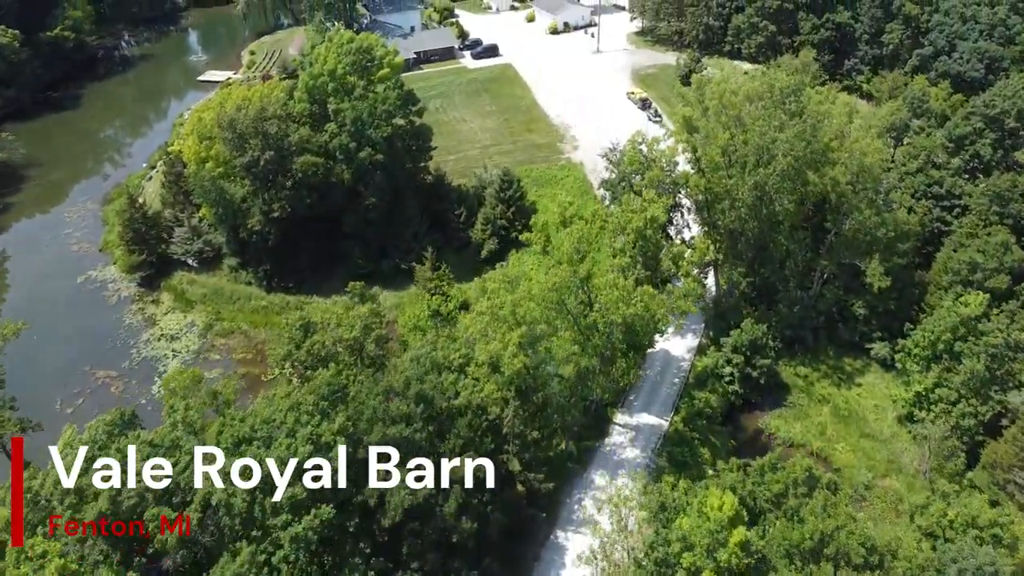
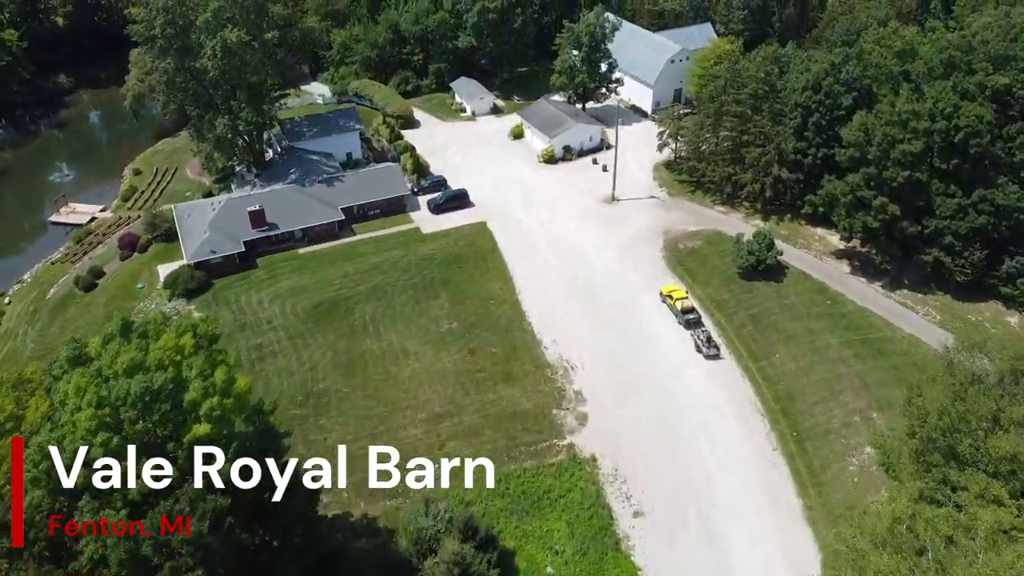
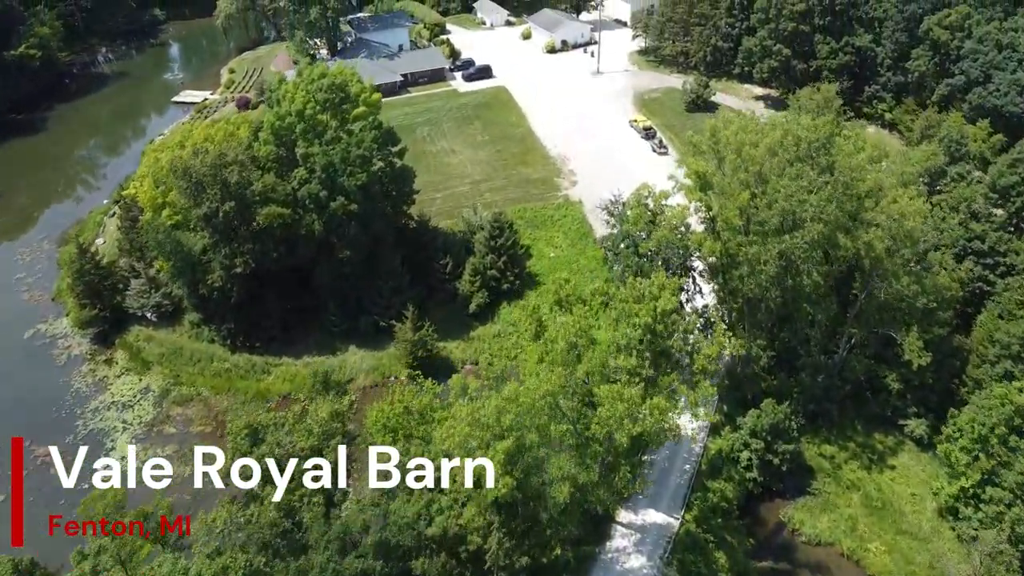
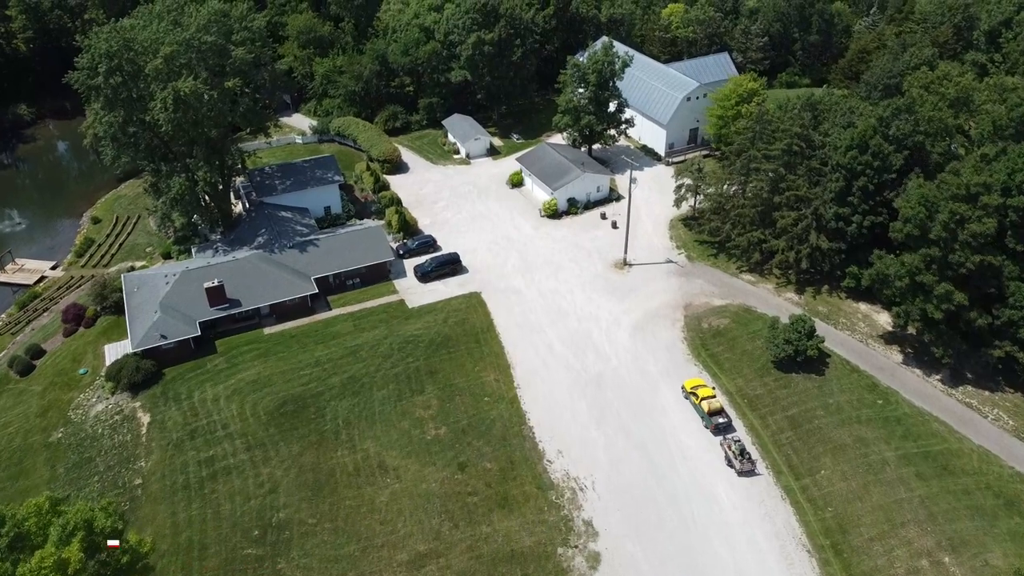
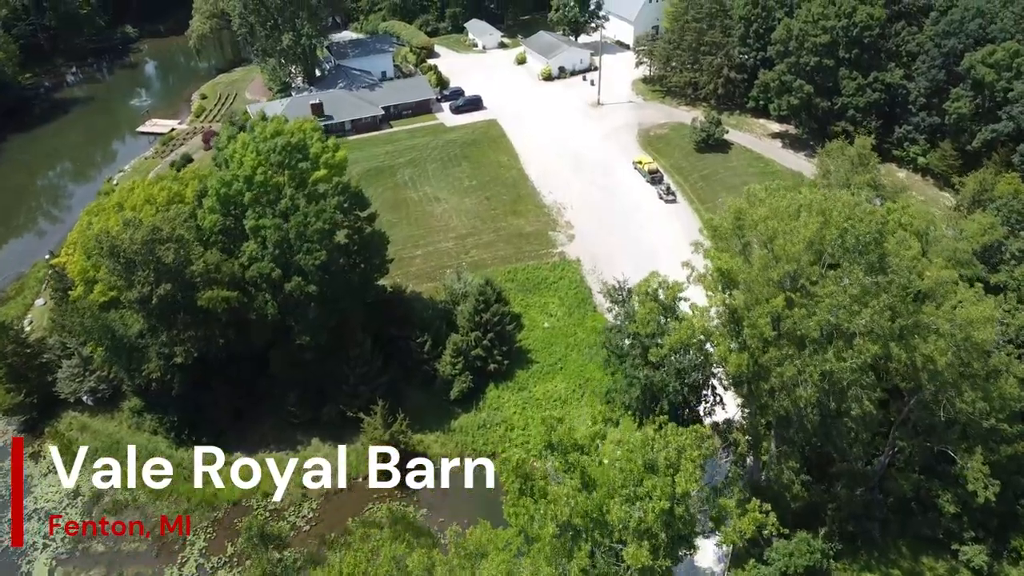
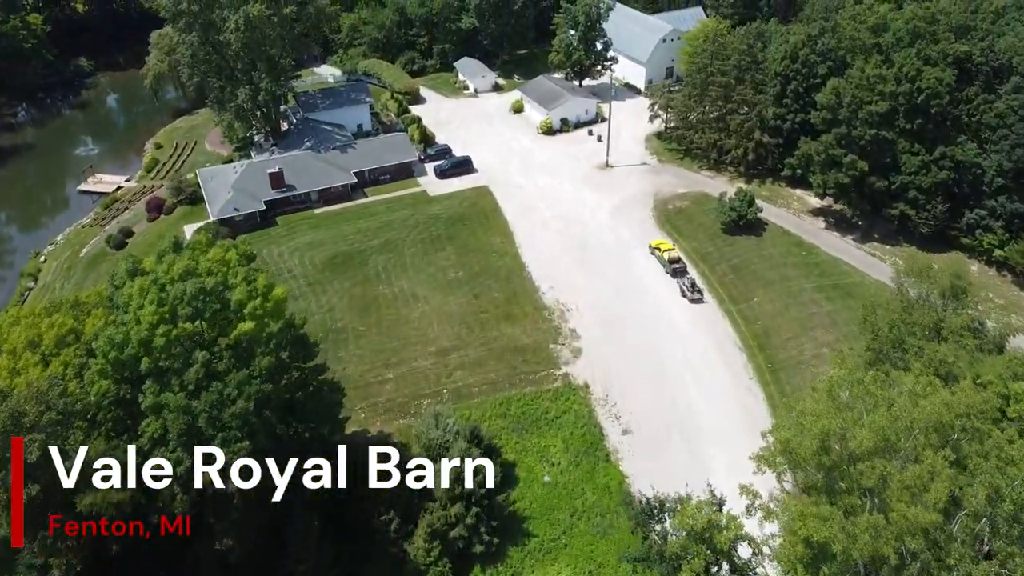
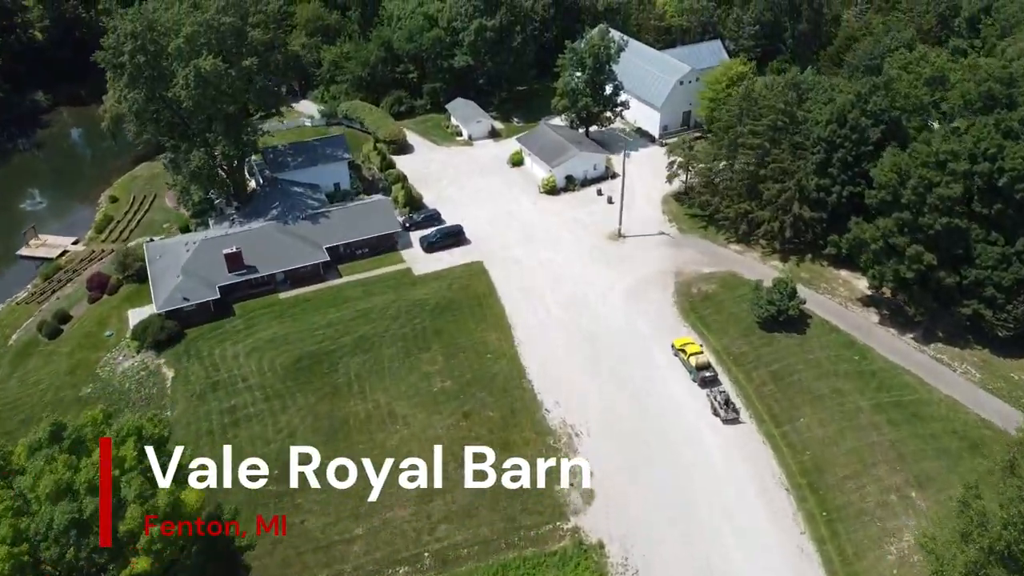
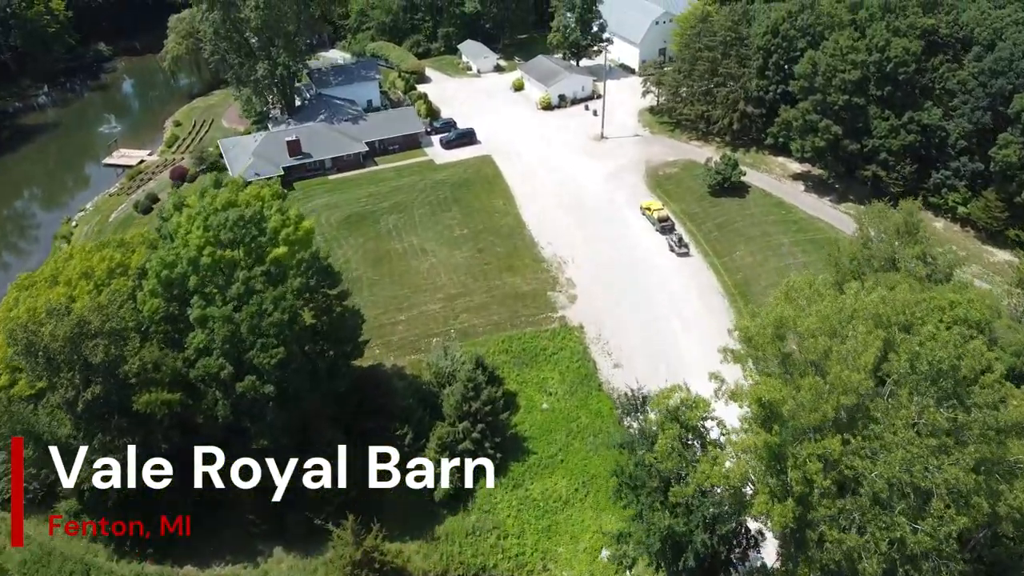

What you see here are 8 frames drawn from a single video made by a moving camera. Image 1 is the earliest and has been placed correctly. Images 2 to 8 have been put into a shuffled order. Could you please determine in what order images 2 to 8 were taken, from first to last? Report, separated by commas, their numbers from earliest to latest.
3, 5, 8, 6, 2, 7, 4
